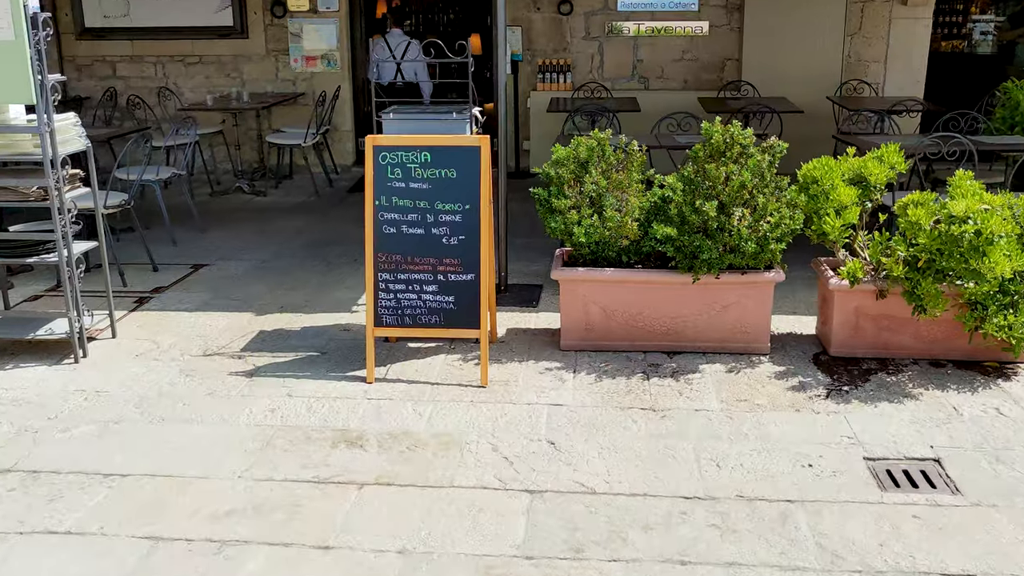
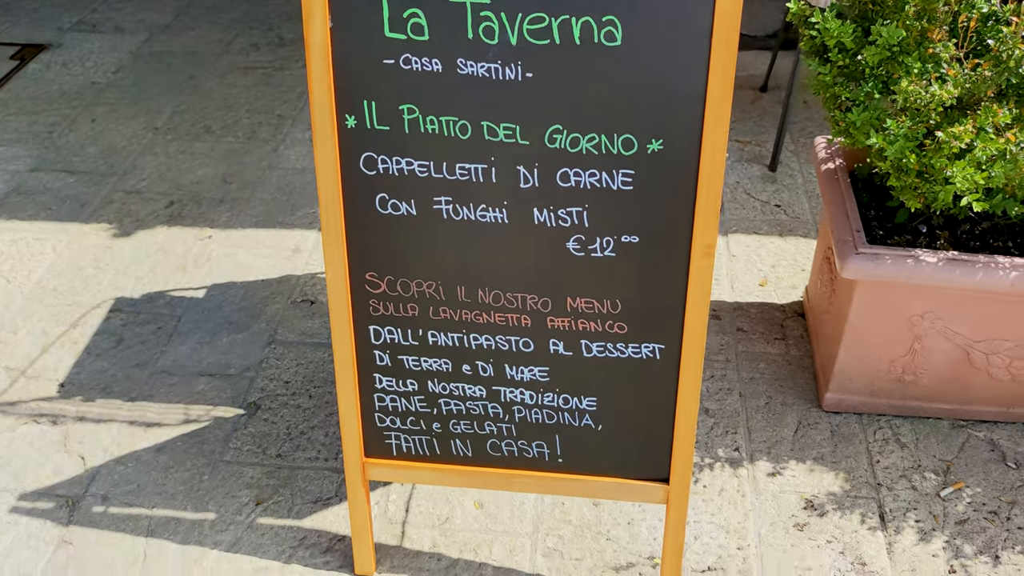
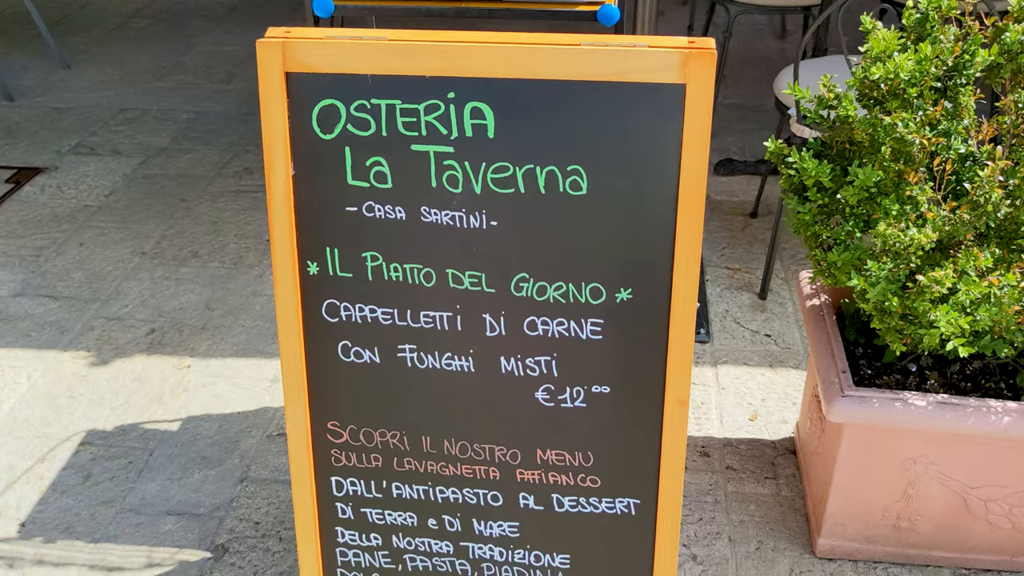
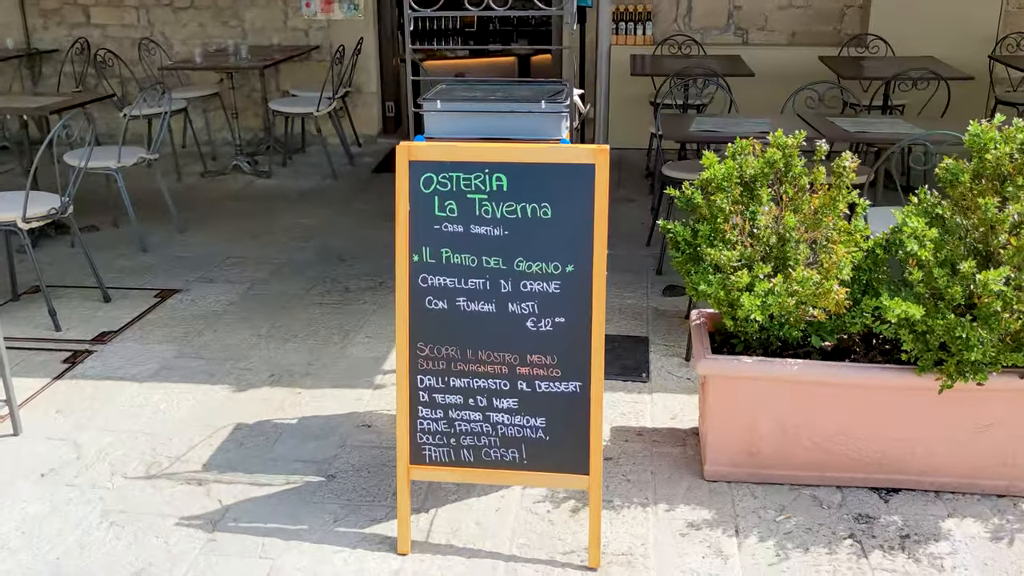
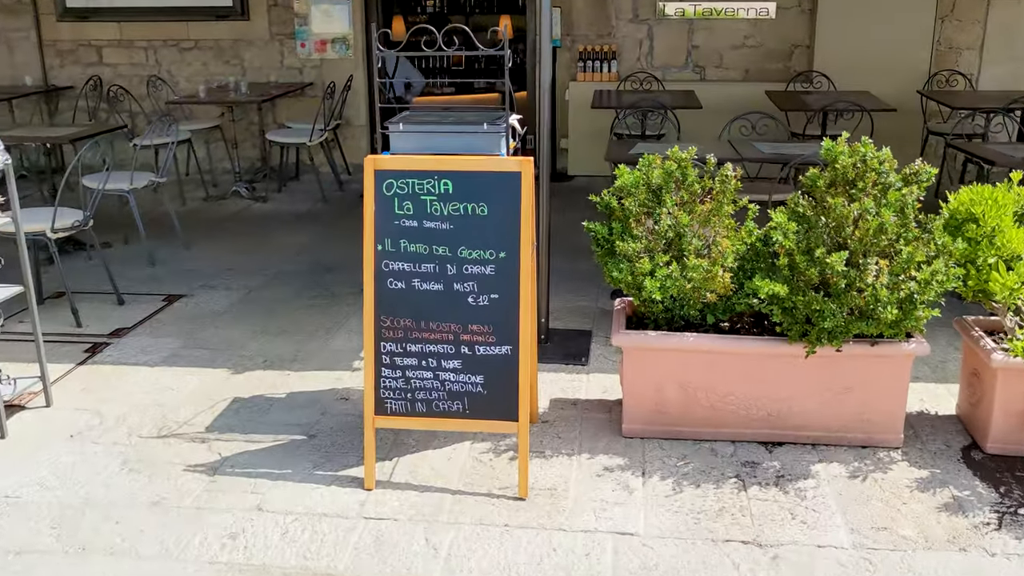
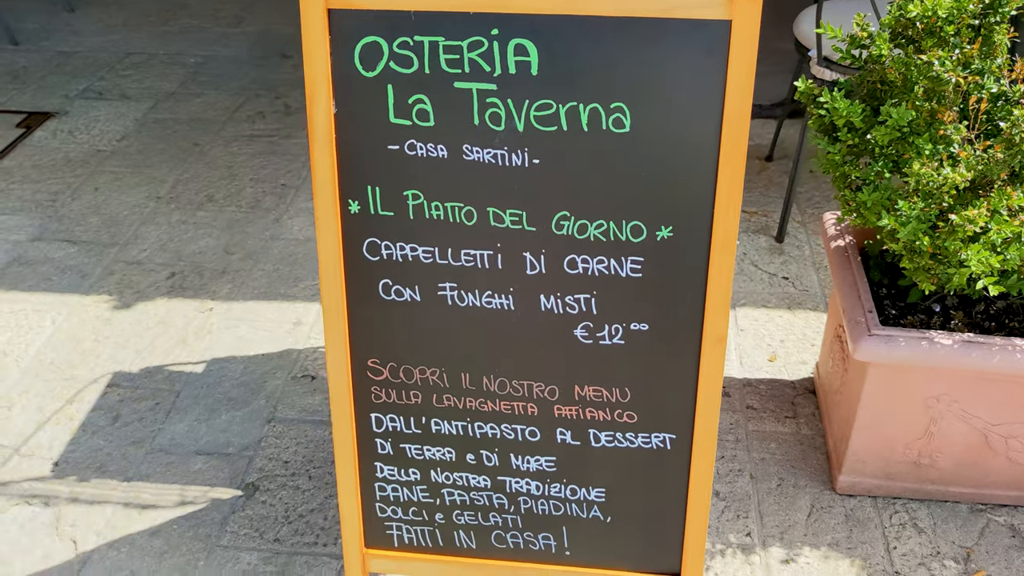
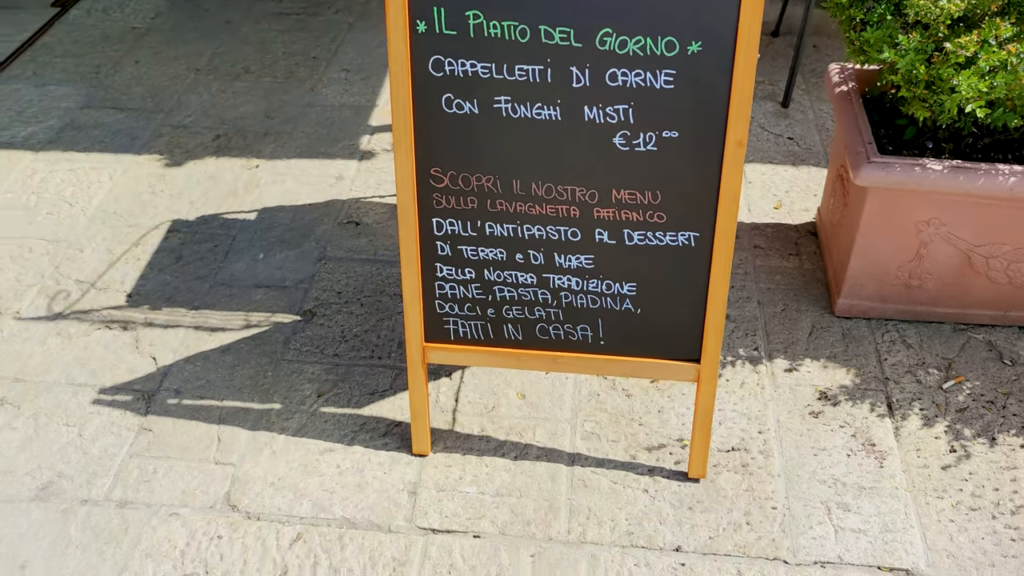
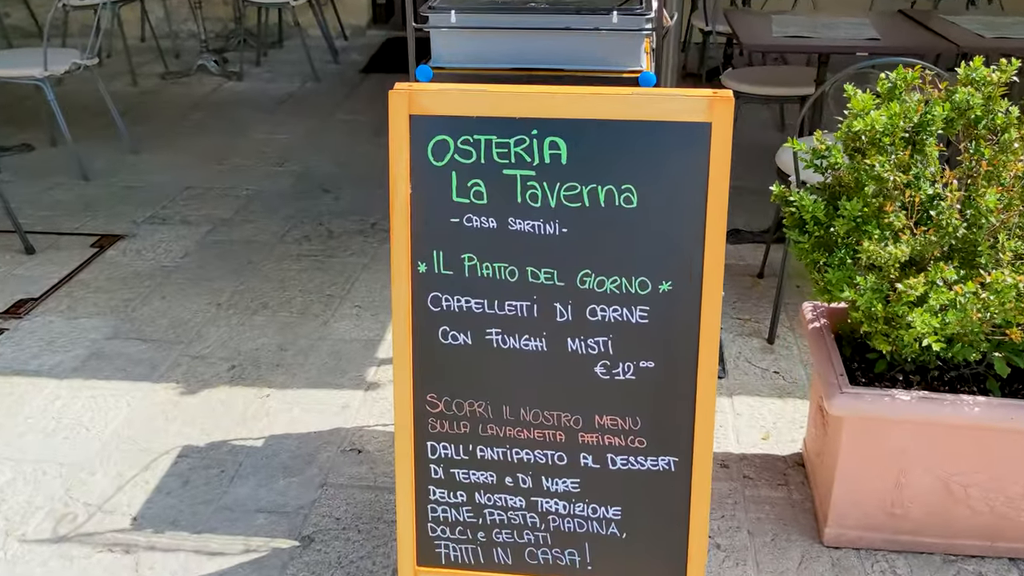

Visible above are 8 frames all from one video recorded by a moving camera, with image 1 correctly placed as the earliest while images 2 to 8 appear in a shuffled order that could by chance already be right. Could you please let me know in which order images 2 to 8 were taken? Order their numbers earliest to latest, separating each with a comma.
5, 4, 8, 3, 6, 2, 7
